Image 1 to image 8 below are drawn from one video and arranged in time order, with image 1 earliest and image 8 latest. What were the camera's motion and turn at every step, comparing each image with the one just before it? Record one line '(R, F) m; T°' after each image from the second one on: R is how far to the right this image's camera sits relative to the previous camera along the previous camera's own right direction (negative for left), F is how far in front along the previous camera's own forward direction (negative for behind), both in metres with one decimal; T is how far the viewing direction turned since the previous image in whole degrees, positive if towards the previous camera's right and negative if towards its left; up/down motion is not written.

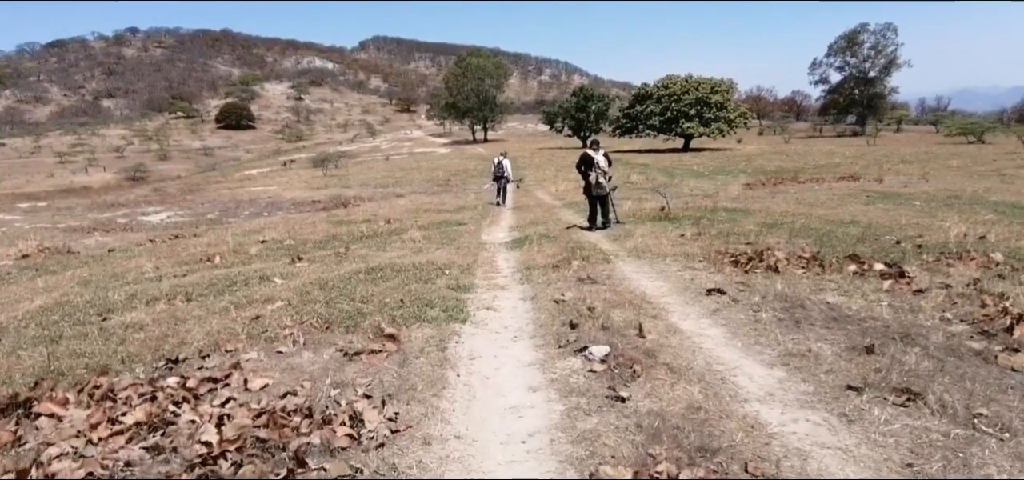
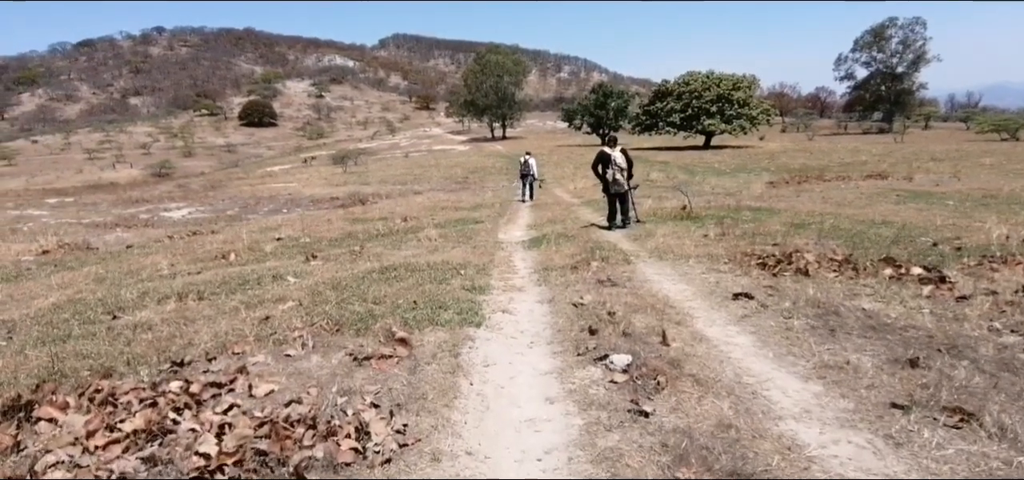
(0.0, +0.3) m; -2°
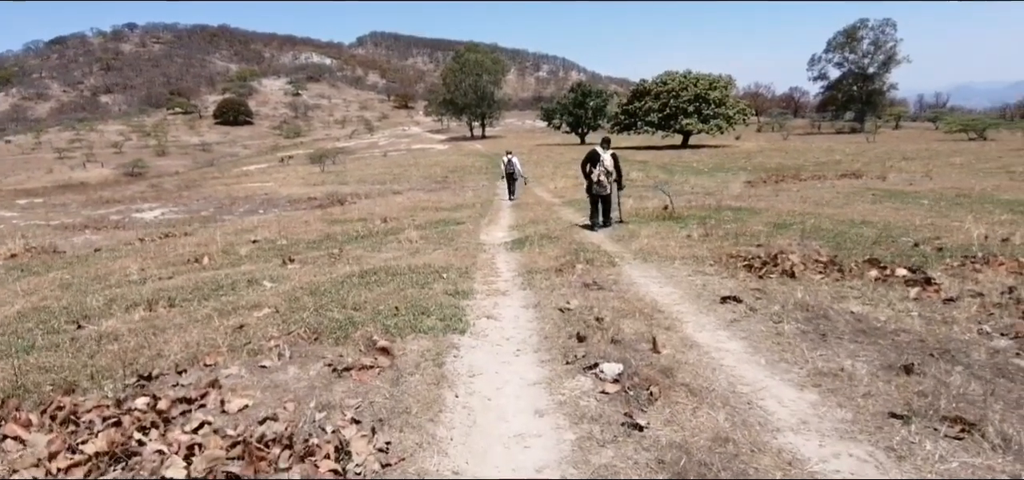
(-0.1, +0.2) m; +2°
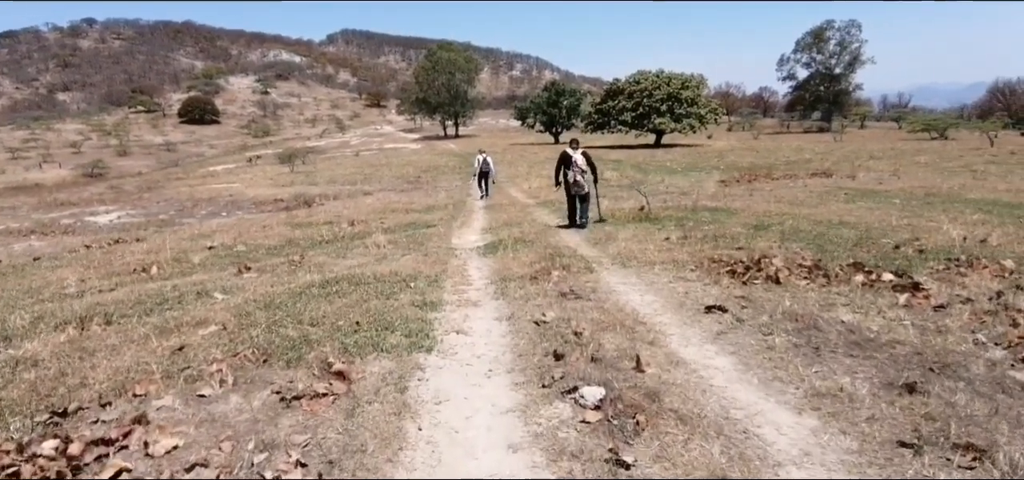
(+0.1, +0.6) m; +3°
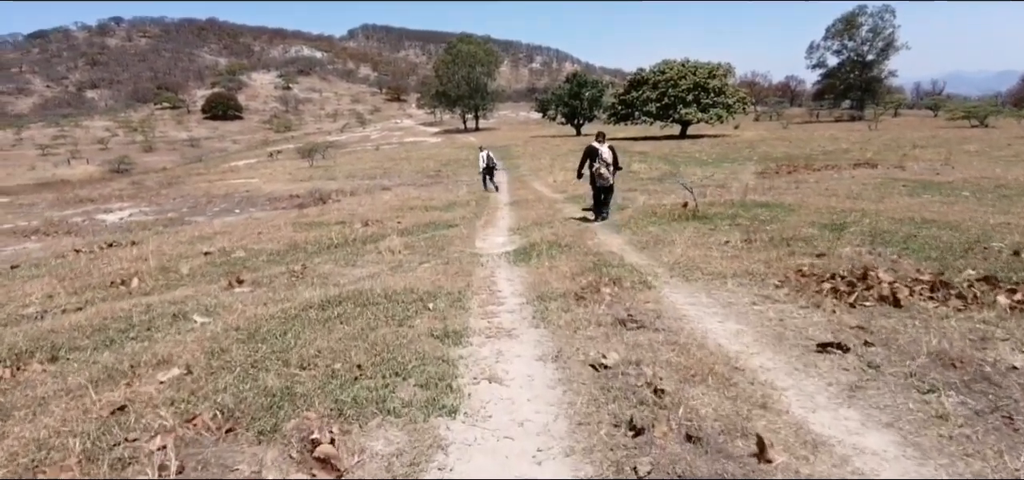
(-0.3, +2.0) m; -2°
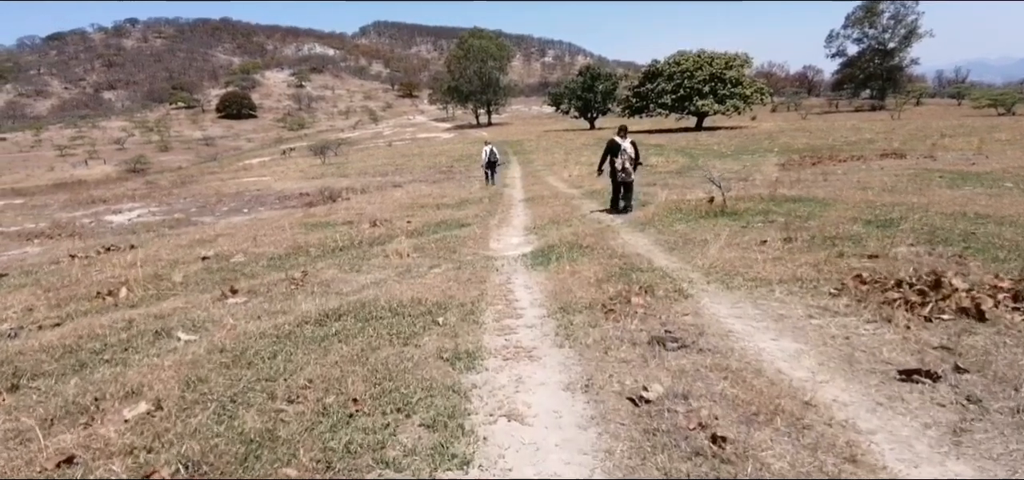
(-0.1, +1.0) m; -1°
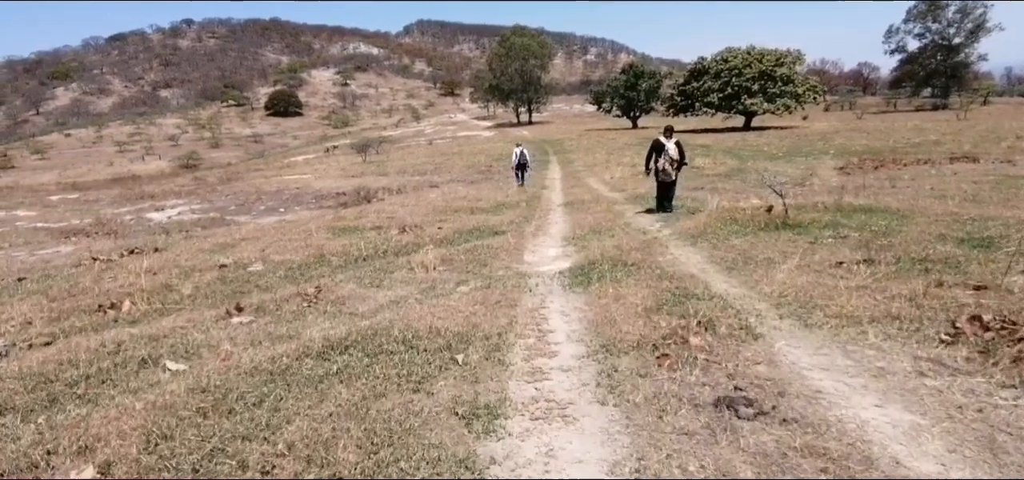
(0.0, +1.2) m; -4°
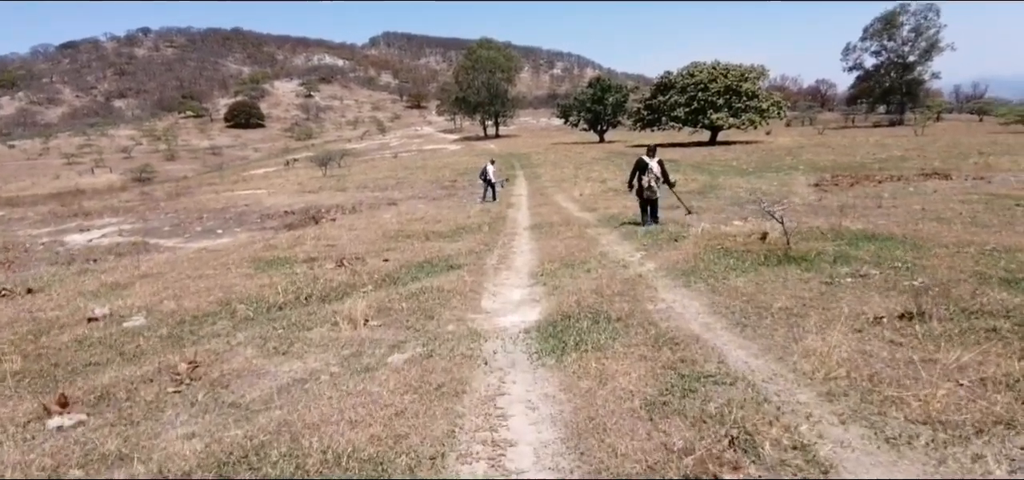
(+0.2, +2.4) m; +3°
